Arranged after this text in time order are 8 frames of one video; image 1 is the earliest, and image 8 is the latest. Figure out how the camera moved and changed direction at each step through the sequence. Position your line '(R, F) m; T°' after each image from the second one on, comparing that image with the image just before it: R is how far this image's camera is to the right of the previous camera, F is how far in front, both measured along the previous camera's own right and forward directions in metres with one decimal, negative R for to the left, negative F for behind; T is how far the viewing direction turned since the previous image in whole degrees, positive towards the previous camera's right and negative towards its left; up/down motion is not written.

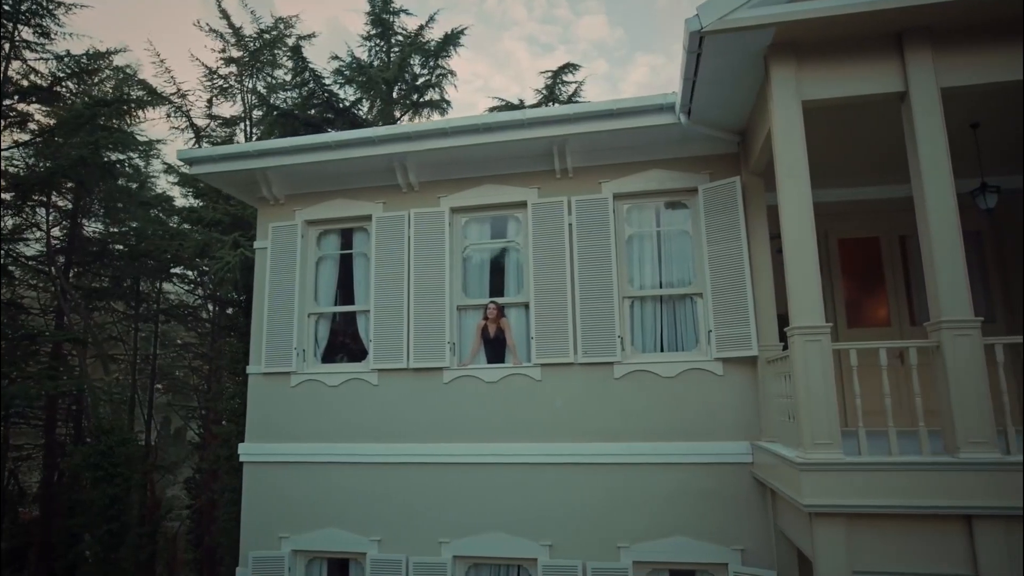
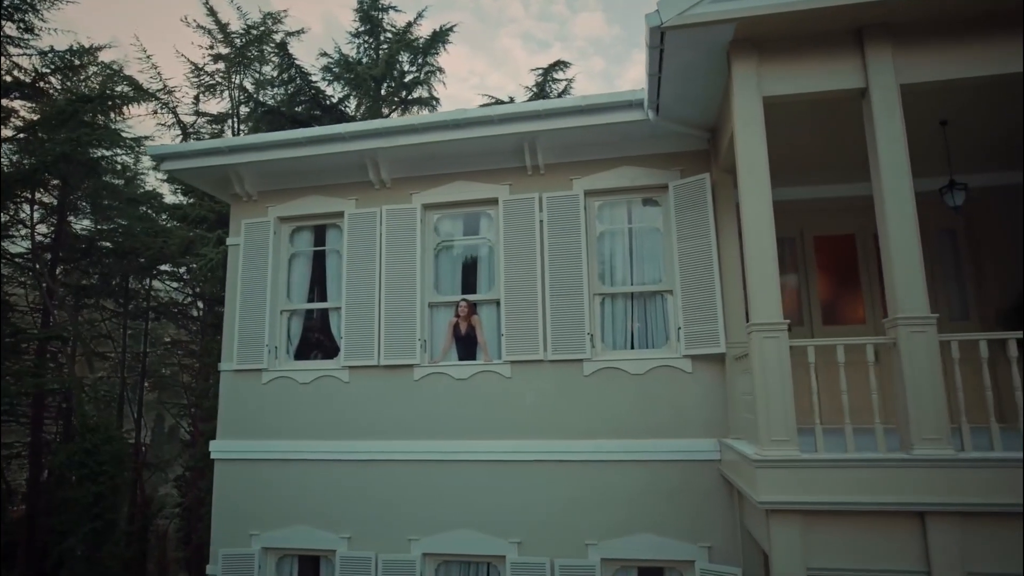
(+0.3, 0.0) m; 0°
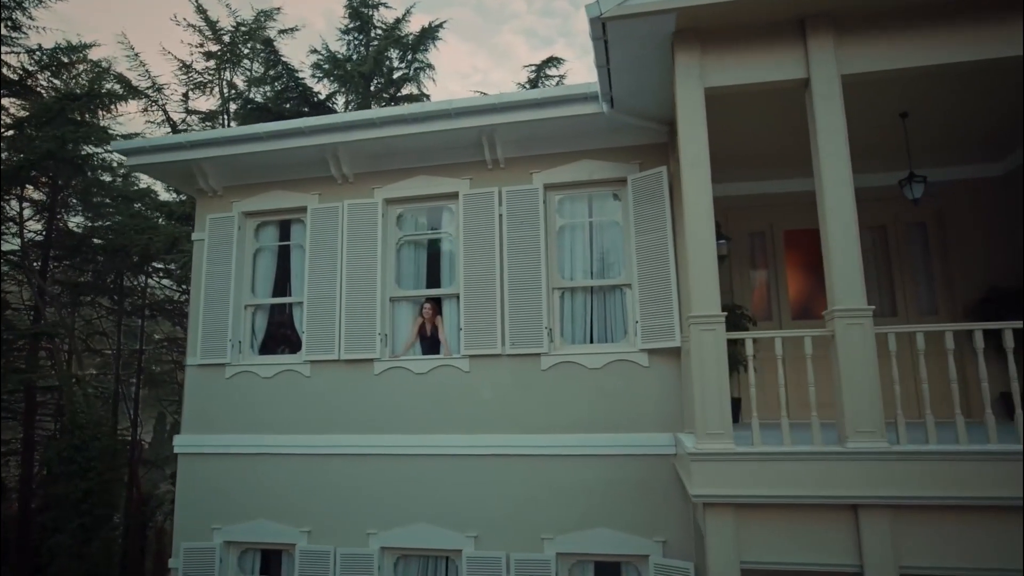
(+0.5, 0.0) m; -1°
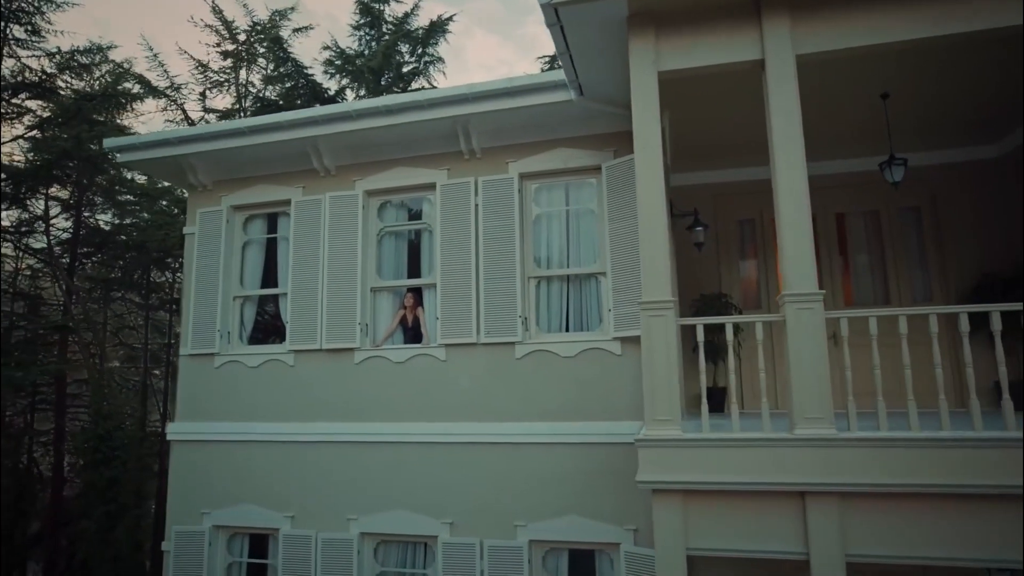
(+0.5, 0.0) m; -3°
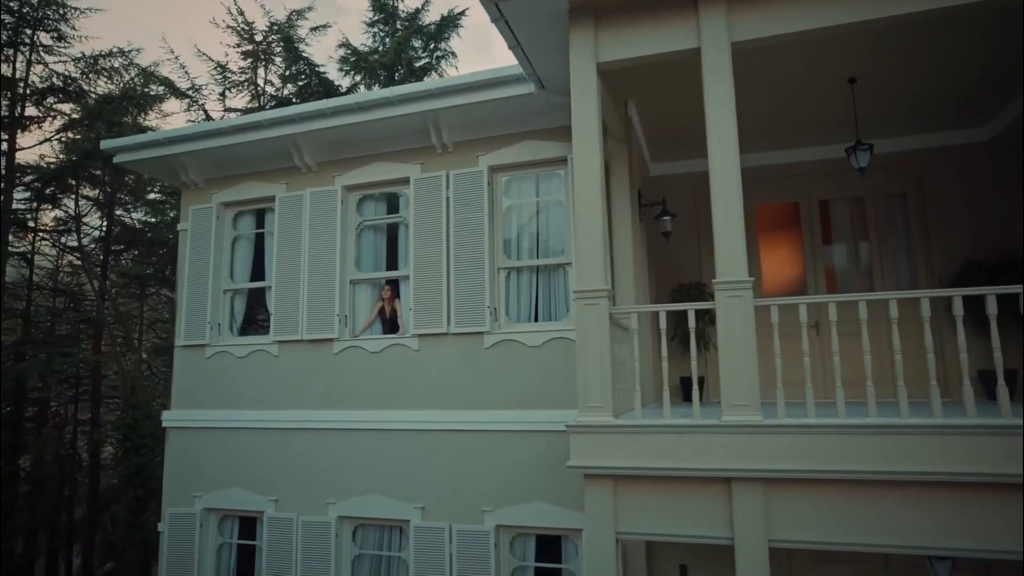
(+0.7, -0.1) m; -3°
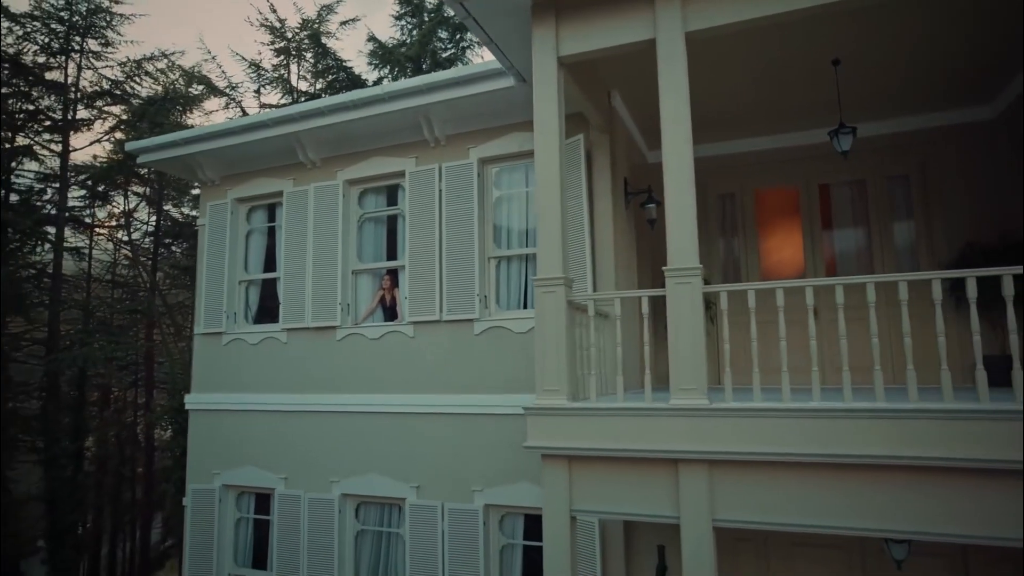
(+0.6, -0.2) m; -4°
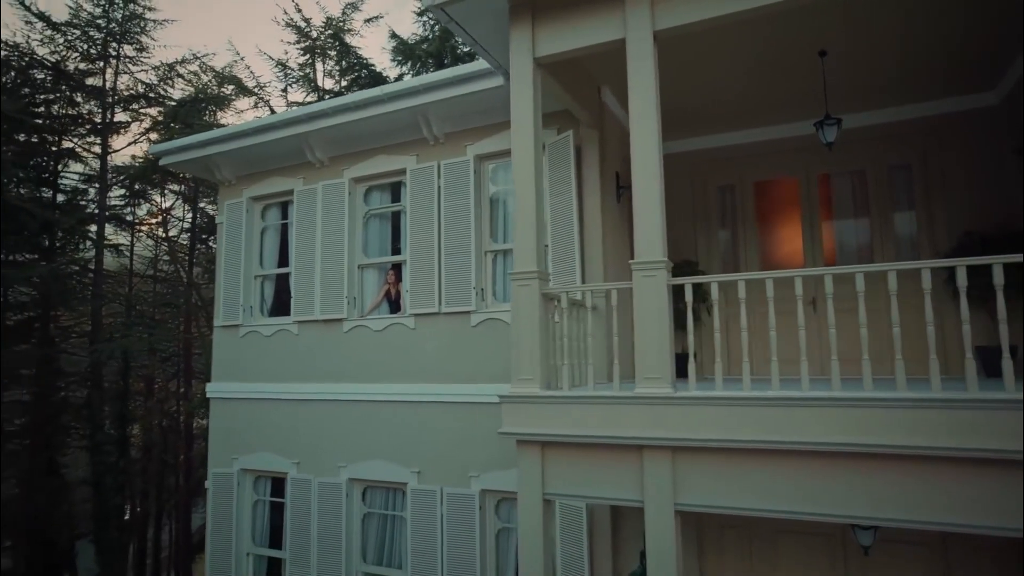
(+0.4, -0.2) m; -3°
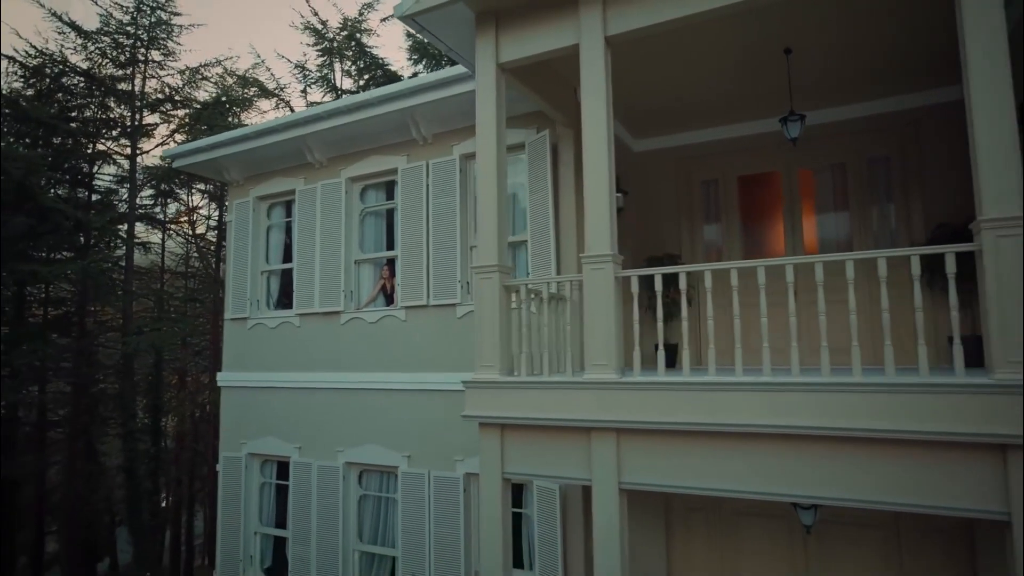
(+0.5, -0.3) m; -3°
